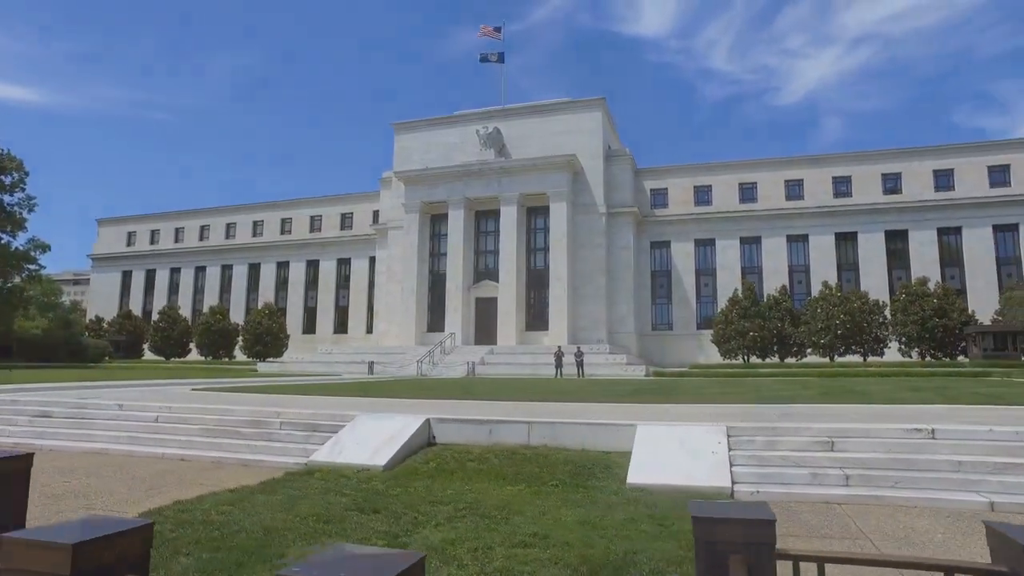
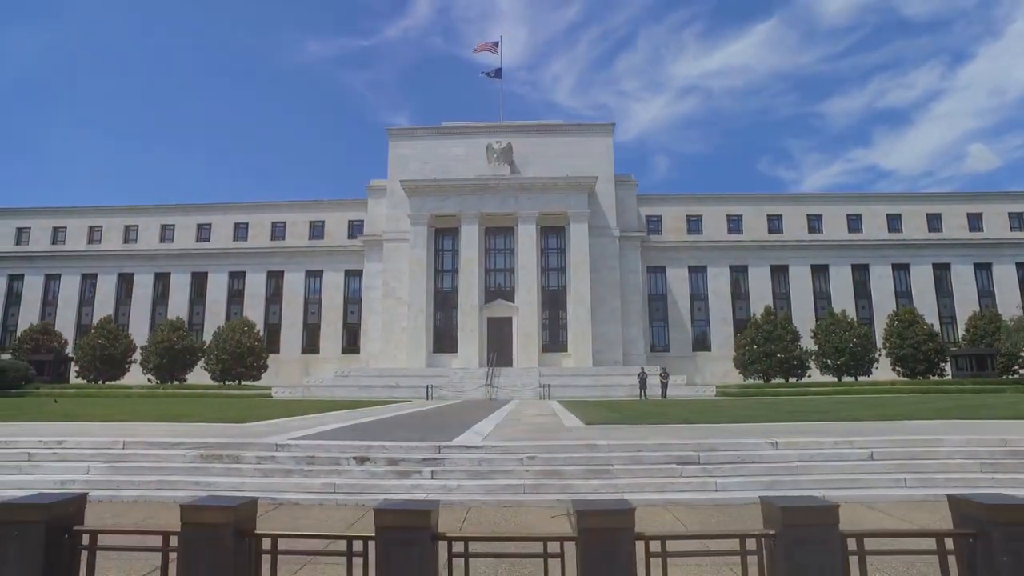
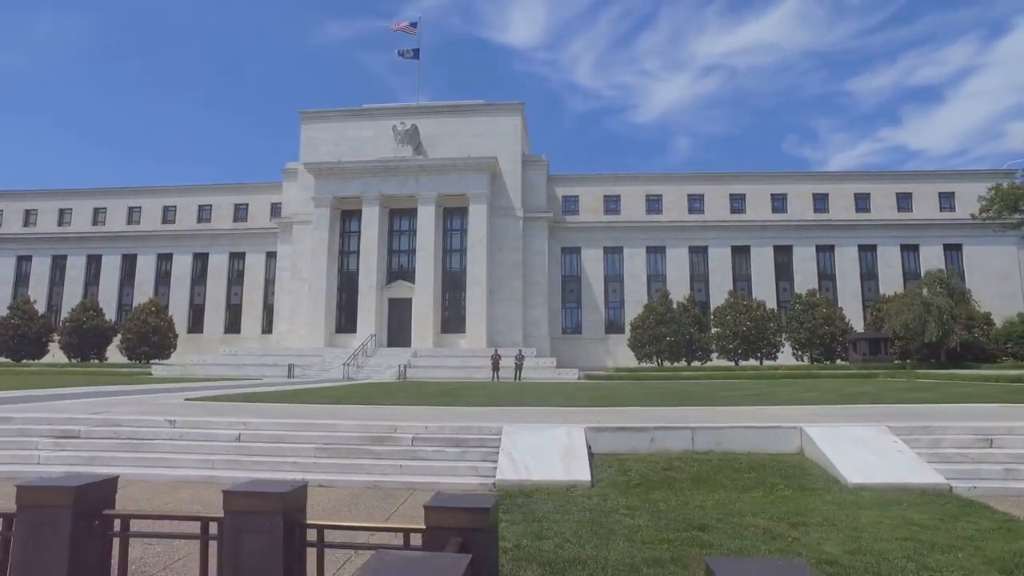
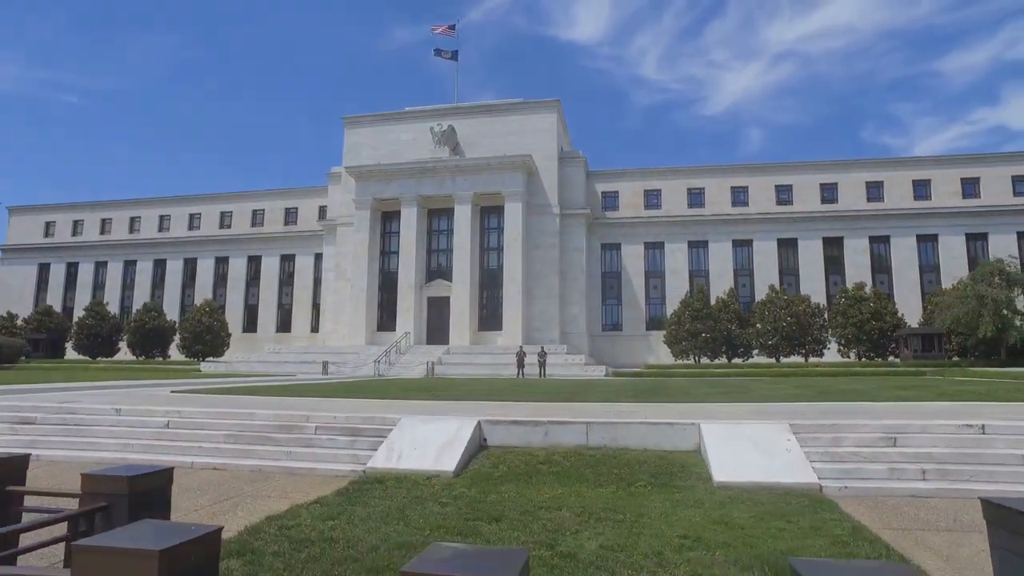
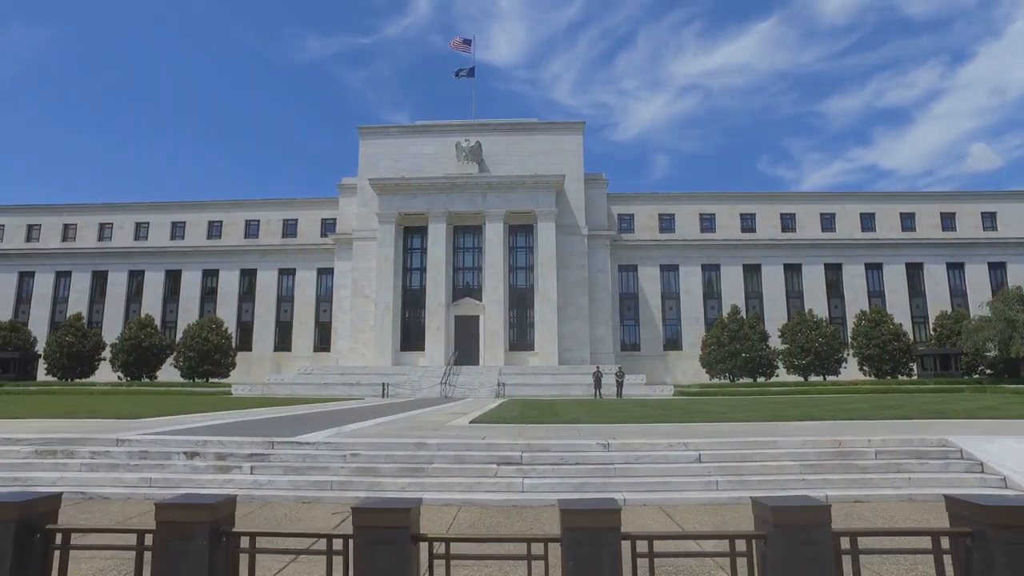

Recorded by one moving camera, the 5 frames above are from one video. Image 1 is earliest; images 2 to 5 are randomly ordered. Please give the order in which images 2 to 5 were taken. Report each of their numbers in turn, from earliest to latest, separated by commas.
4, 3, 5, 2
